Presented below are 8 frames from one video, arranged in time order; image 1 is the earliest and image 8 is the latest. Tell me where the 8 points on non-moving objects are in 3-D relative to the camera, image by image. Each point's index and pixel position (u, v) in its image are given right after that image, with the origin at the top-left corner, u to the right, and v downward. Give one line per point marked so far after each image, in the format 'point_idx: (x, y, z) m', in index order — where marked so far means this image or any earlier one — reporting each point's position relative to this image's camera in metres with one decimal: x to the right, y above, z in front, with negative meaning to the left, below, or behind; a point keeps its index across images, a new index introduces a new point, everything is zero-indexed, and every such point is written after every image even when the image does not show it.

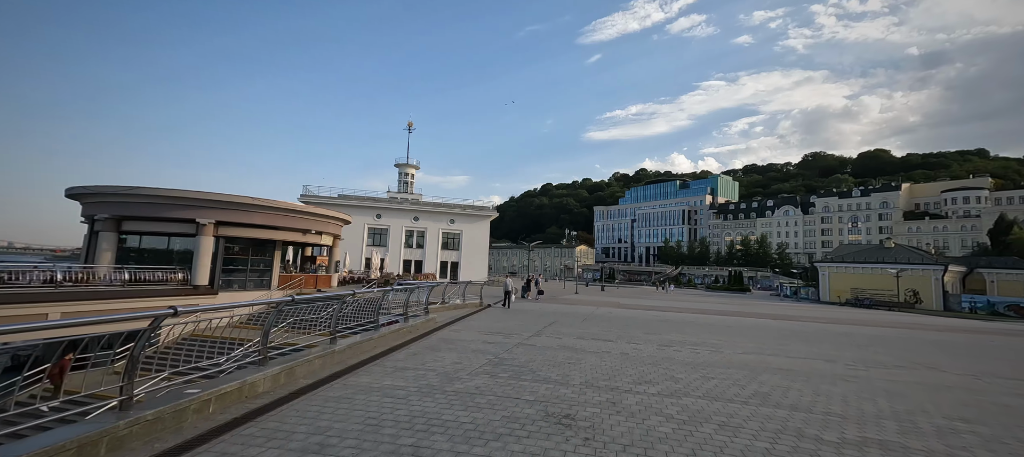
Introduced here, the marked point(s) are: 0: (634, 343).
0: (+2.4, -2.2, +8.8) m
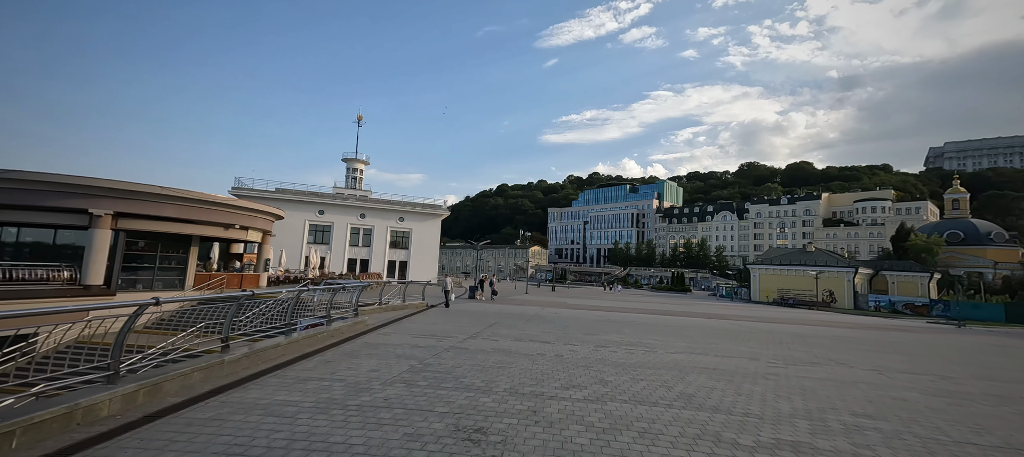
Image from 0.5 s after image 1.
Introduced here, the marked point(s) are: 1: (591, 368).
0: (+1.2, -2.2, +8.7) m
1: (+1.1, -2.0, +6.4) m
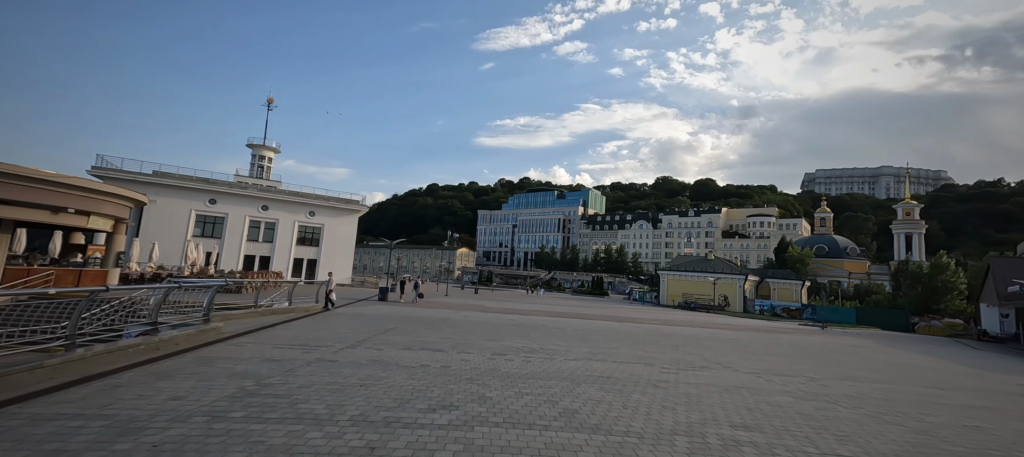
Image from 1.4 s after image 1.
0: (-0.8, -2.2, +8.1) m
1: (-0.4, -2.0, +5.8) m
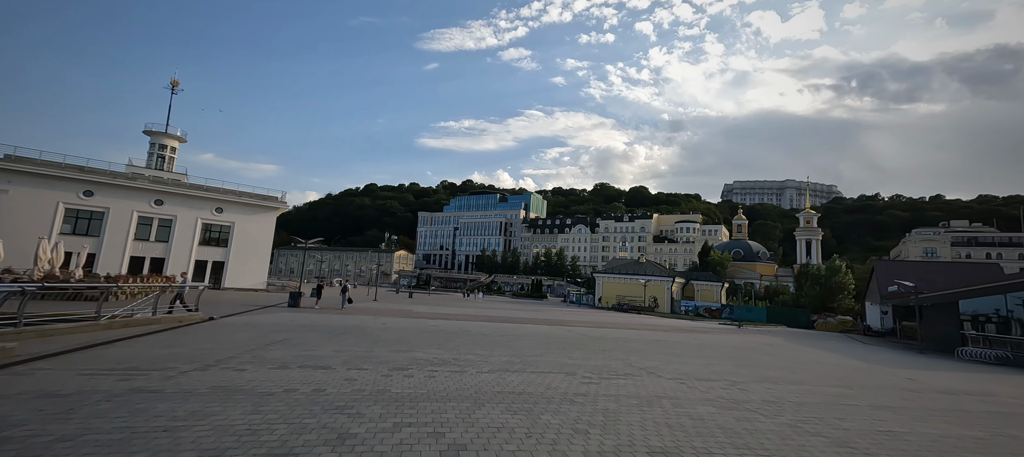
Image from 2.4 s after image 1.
0: (-2.4, -2.1, +6.9) m
1: (-1.7, -1.9, +4.7) m
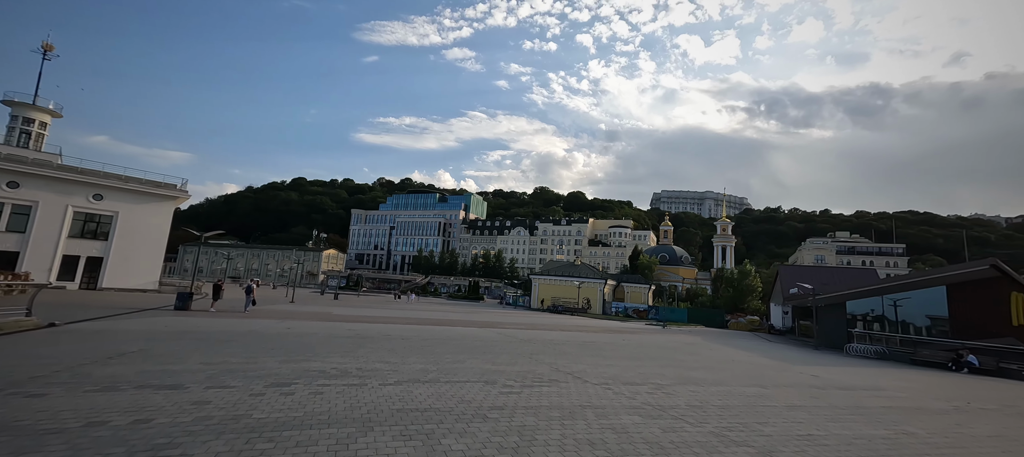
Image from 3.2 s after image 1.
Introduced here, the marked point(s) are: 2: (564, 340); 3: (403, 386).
0: (-3.6, -2.0, +5.6) m
1: (-2.6, -1.7, +3.5) m
2: (+2.1, -4.7, +18.9) m
3: (-1.8, -2.5, +7.3) m
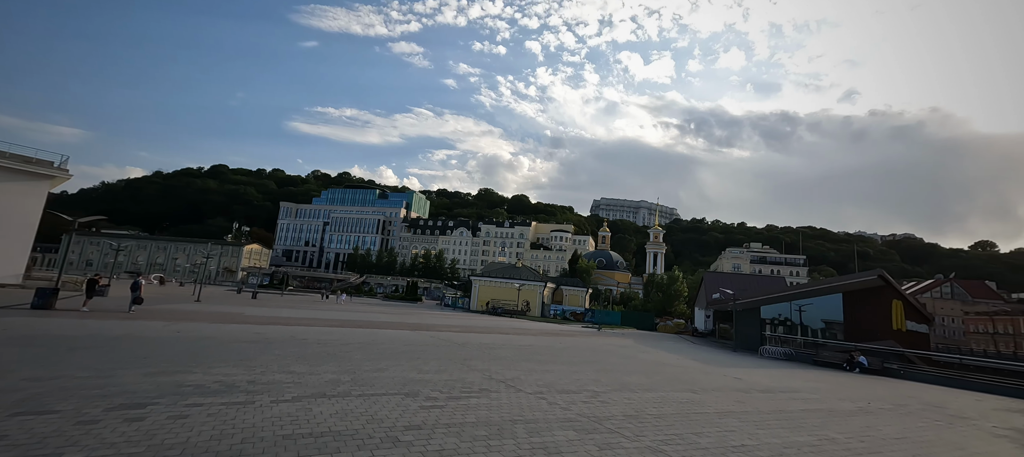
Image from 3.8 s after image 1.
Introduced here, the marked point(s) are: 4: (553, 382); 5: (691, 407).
0: (-4.5, -1.7, +4.3) m
1: (-3.2, -1.5, +2.3) m
2: (-0.6, -4.7, +18.2) m
3: (-2.9, -2.3, +6.2) m
4: (+1.0, -3.9, +11.5) m
5: (+4.3, -4.3, +10.9) m
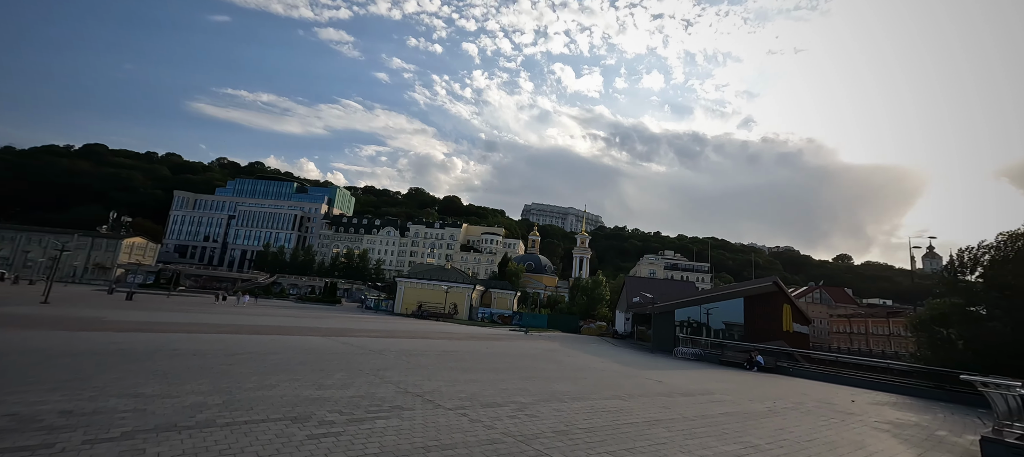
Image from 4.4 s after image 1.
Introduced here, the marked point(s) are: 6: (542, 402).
0: (-5.1, -1.4, +2.5) m
1: (-3.5, -1.3, +0.7) m
2: (-3.4, -4.6, +16.8) m
3: (-3.8, -2.1, +4.6) m
4: (-0.8, -3.8, +10.5) m
5: (+2.5, -4.3, +10.3) m
6: (+0.7, -4.0, +10.4) m
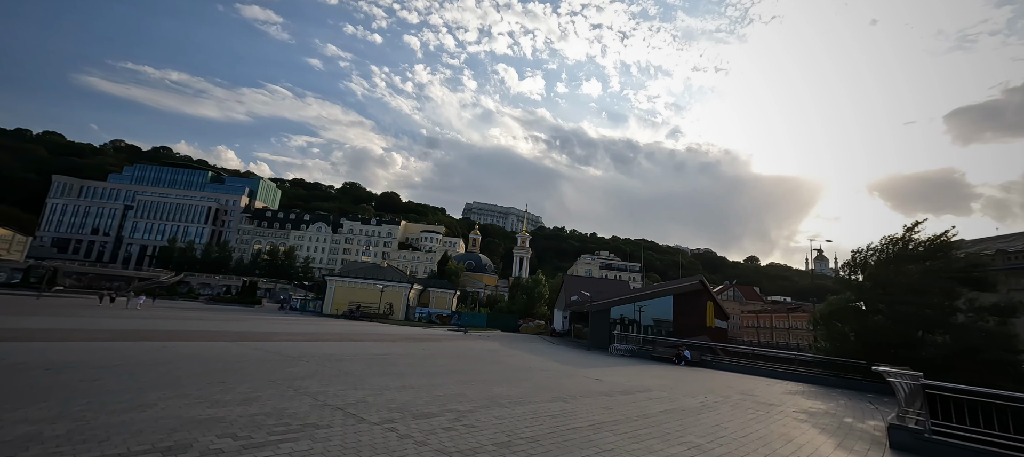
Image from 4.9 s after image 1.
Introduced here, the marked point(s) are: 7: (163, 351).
0: (-5.3, -1.2, +0.9) m
1: (-3.6, -1.1, -0.6) m
2: (-5.6, -4.3, +15.3) m
3: (-4.4, -1.9, +3.2) m
4: (-2.2, -3.6, +9.4) m
5: (+1.1, -4.1, +9.7) m
6: (-0.7, -3.8, +9.5) m
7: (-8.4, -3.0, +11.0) m
